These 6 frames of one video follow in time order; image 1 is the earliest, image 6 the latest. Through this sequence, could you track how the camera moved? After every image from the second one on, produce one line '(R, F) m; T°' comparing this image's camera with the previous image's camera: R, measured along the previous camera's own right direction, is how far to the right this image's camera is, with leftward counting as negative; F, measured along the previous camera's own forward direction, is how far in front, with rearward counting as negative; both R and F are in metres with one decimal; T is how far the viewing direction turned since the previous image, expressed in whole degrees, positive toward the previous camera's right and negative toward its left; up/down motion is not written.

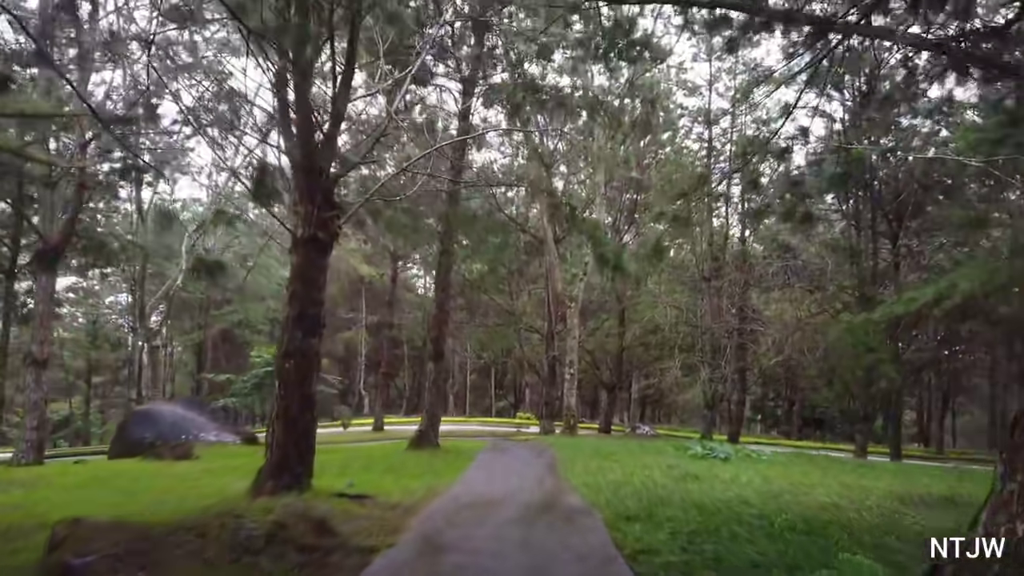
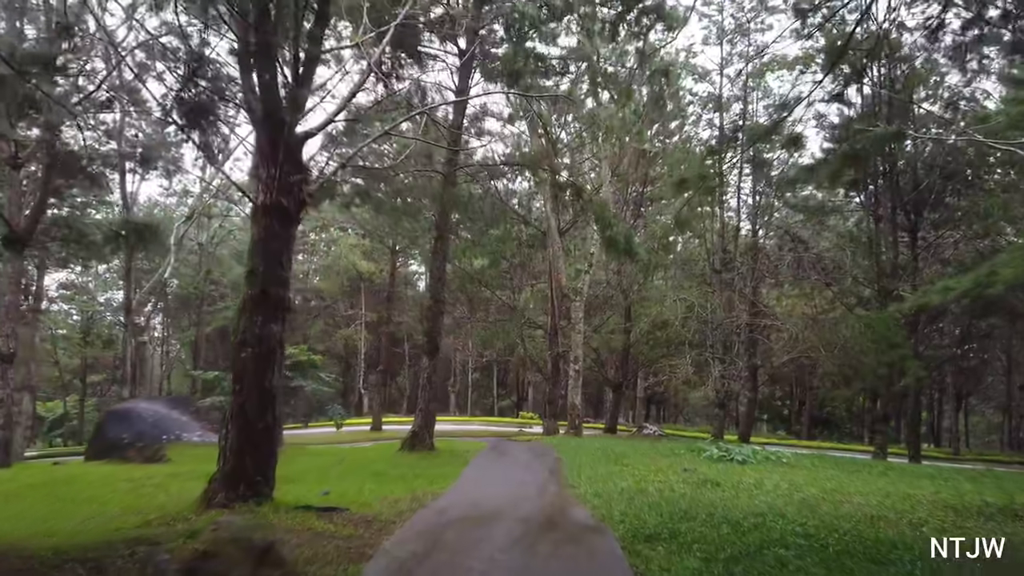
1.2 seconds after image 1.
(0.0, +0.8) m; 0°
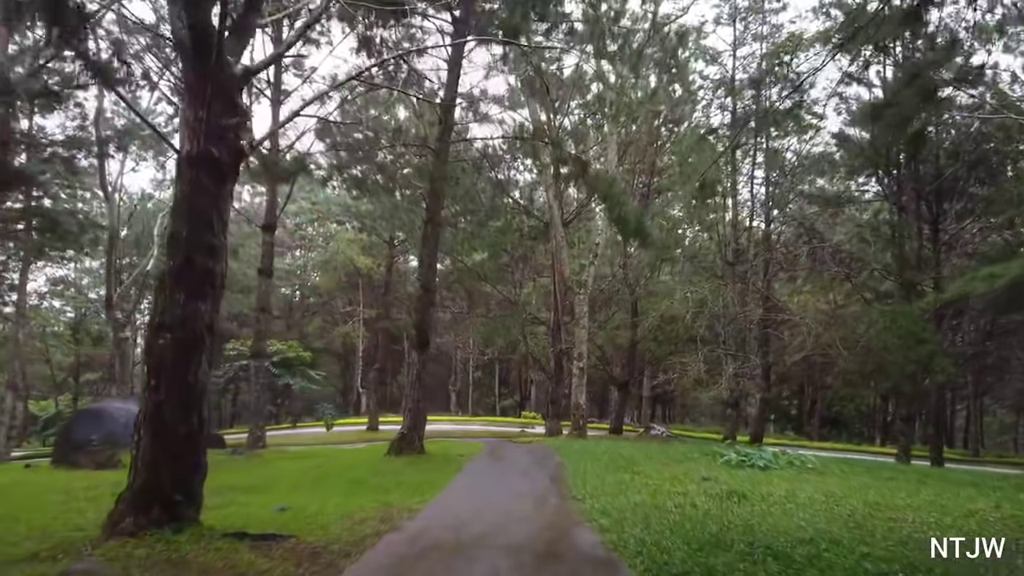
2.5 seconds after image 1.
(+0.1, +1.0) m; 0°
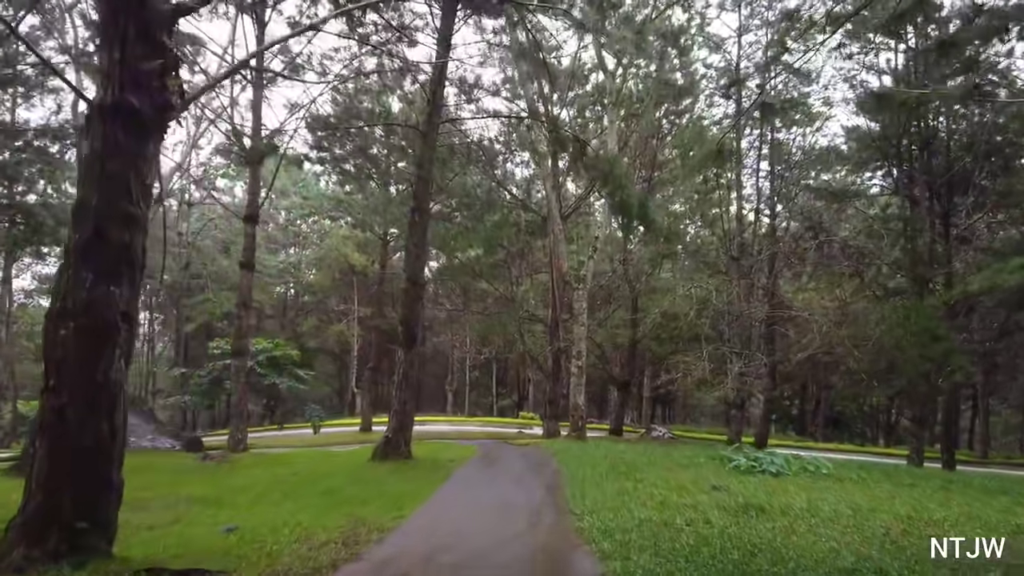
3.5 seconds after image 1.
(+0.1, +0.7) m; 0°
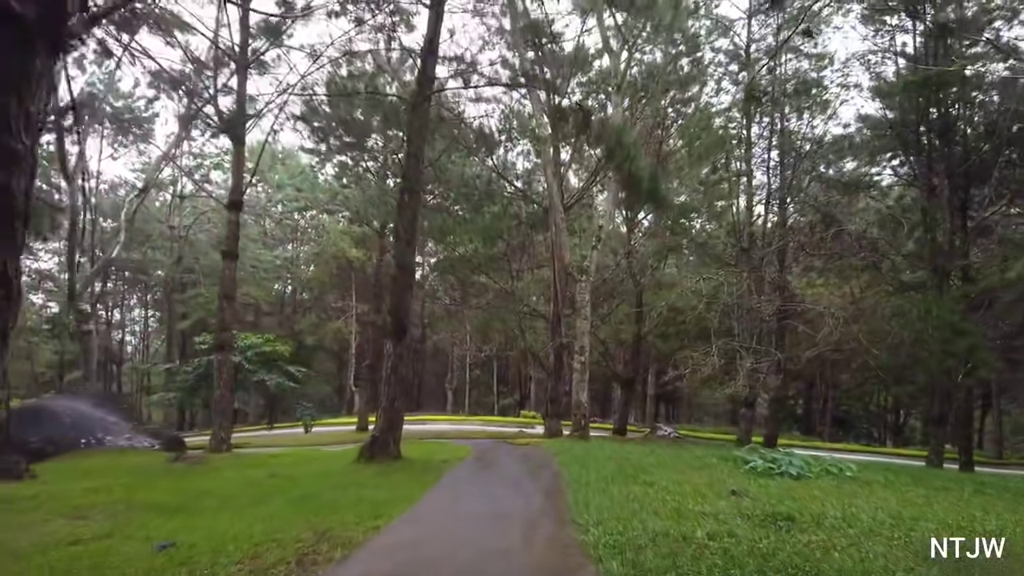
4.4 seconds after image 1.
(+0.1, +0.7) m; 0°
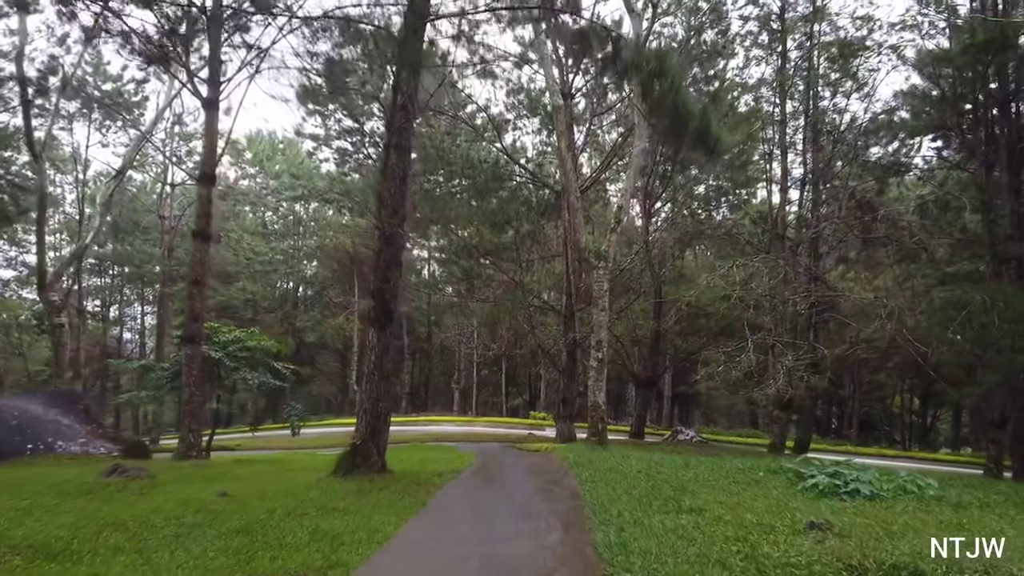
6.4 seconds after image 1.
(0.0, +1.5) m; -1°
